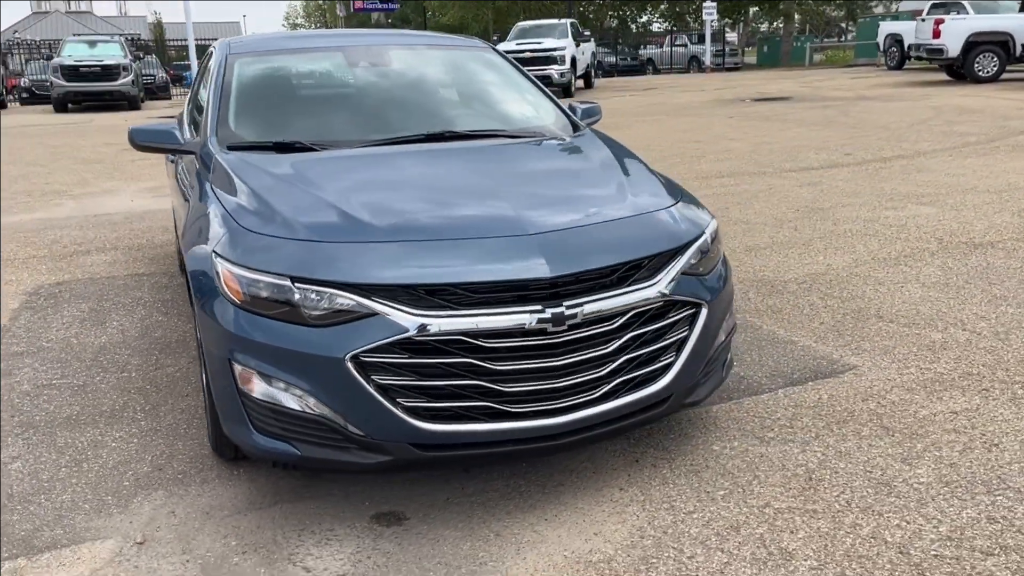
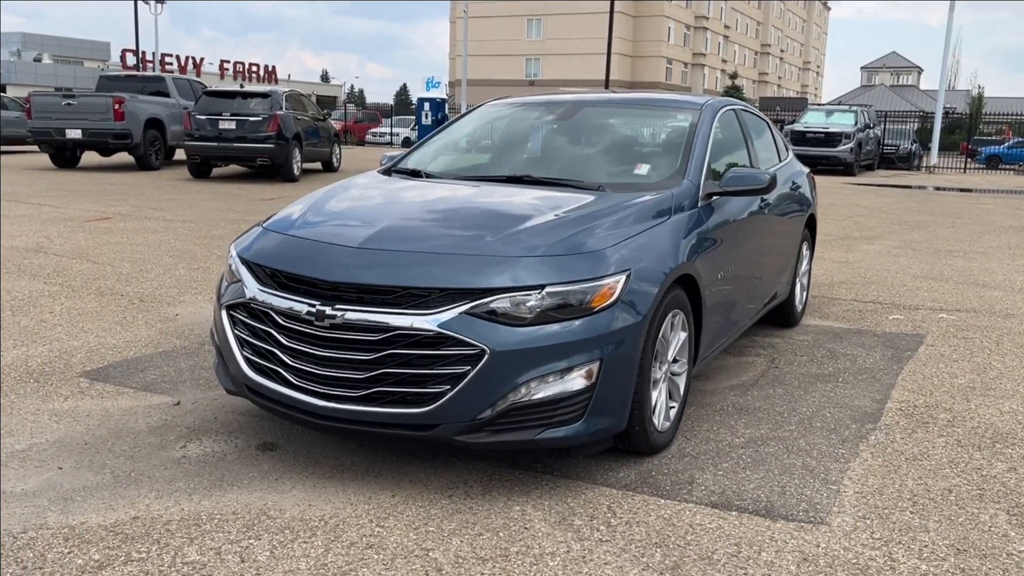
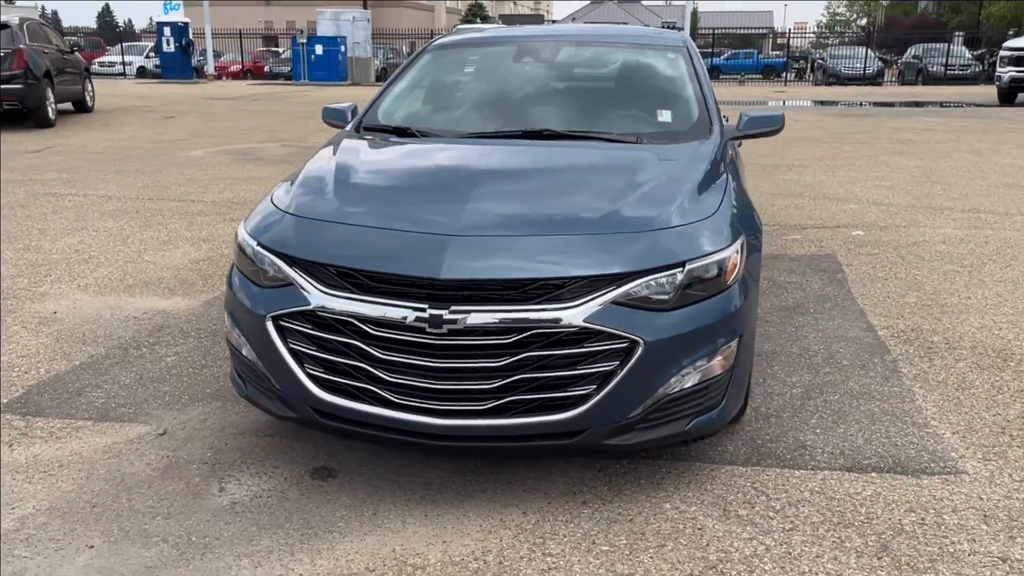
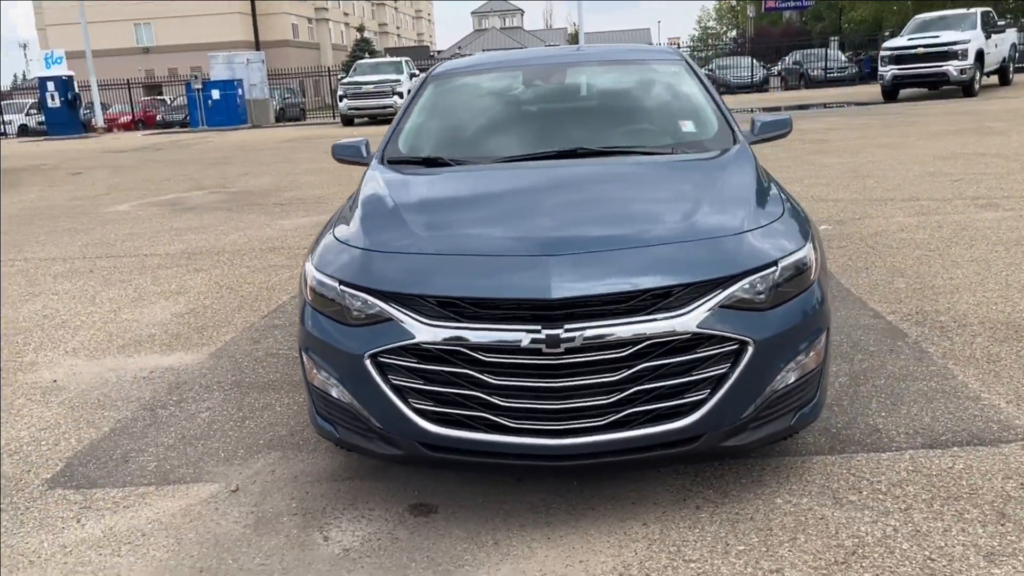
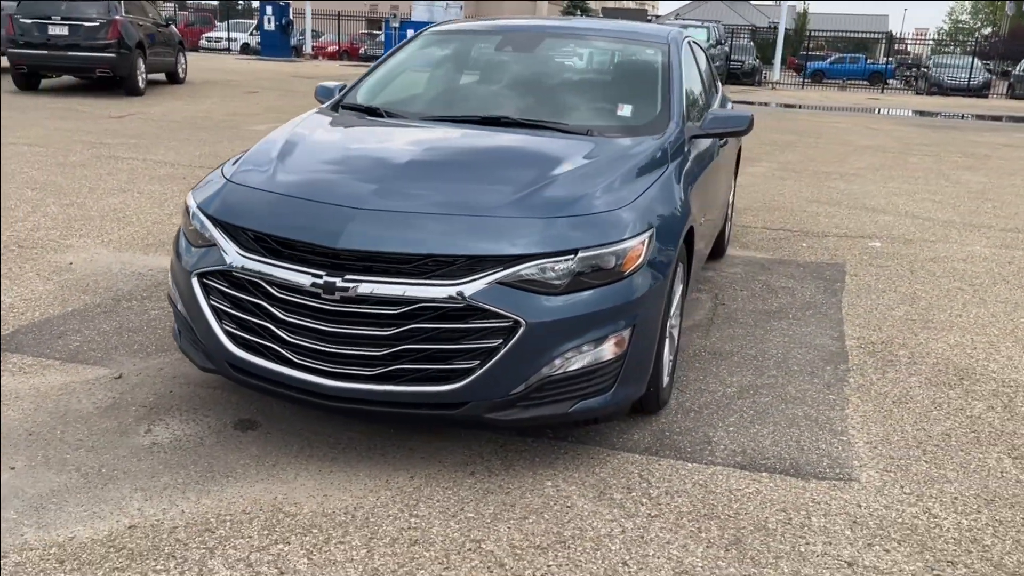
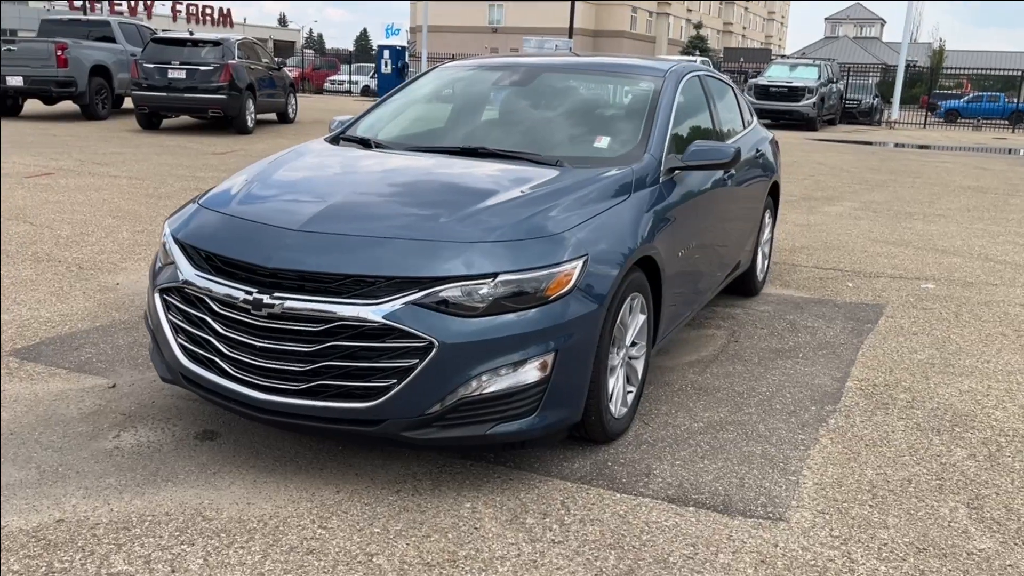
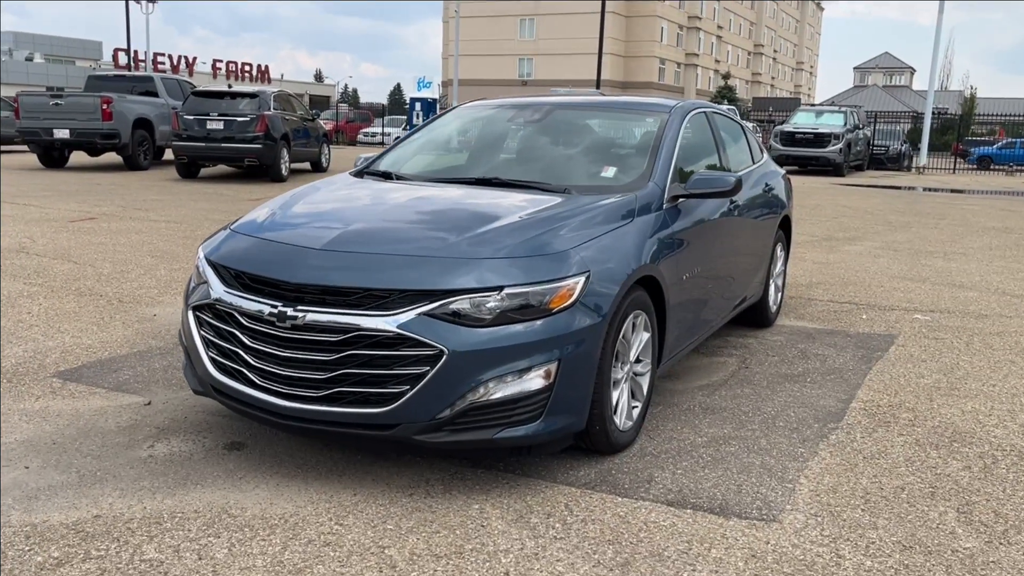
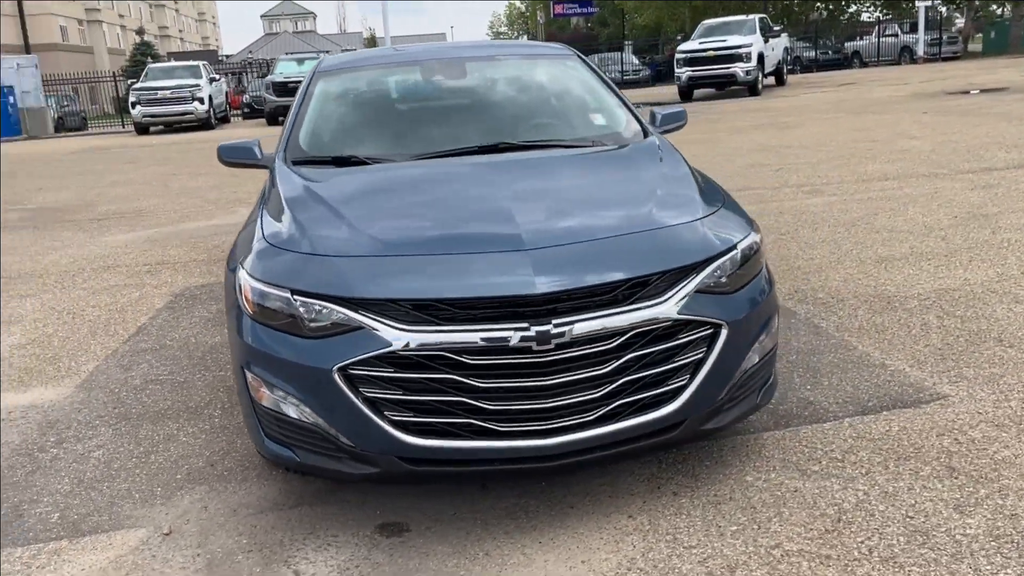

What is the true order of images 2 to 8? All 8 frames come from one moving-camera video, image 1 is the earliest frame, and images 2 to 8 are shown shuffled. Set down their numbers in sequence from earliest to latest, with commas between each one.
8, 4, 3, 5, 6, 7, 2
